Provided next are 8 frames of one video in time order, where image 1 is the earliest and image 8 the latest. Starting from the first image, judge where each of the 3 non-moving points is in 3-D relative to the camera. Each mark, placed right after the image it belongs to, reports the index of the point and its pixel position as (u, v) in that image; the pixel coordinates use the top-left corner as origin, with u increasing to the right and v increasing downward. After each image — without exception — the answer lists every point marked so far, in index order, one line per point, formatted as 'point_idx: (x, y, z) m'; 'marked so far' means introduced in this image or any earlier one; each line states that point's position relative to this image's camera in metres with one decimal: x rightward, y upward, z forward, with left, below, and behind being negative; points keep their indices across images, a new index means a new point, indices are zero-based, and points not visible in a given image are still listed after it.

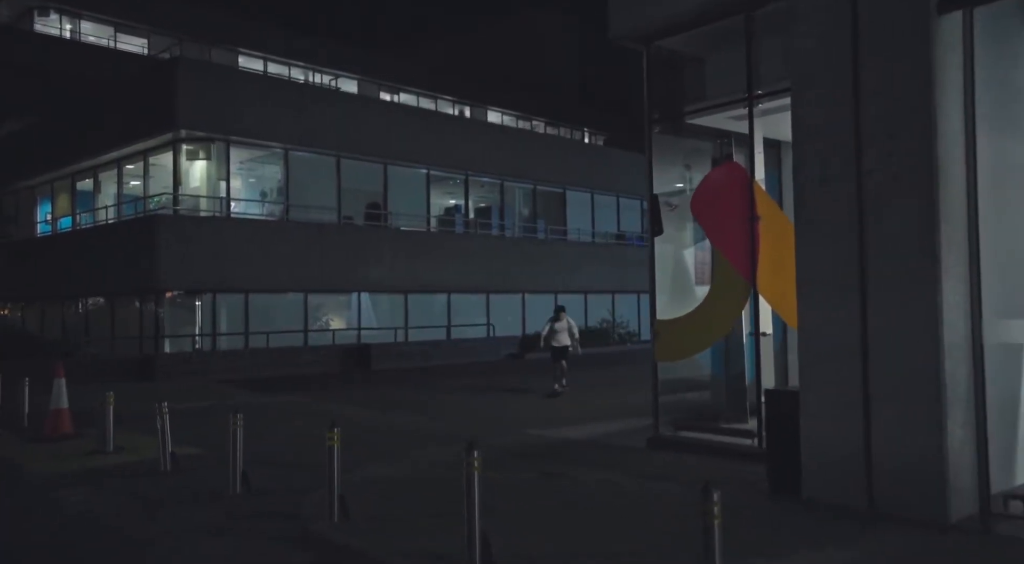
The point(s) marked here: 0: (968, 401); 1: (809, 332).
0: (+3.8, -1.0, +7.0) m
1: (+2.7, -0.4, +7.7) m
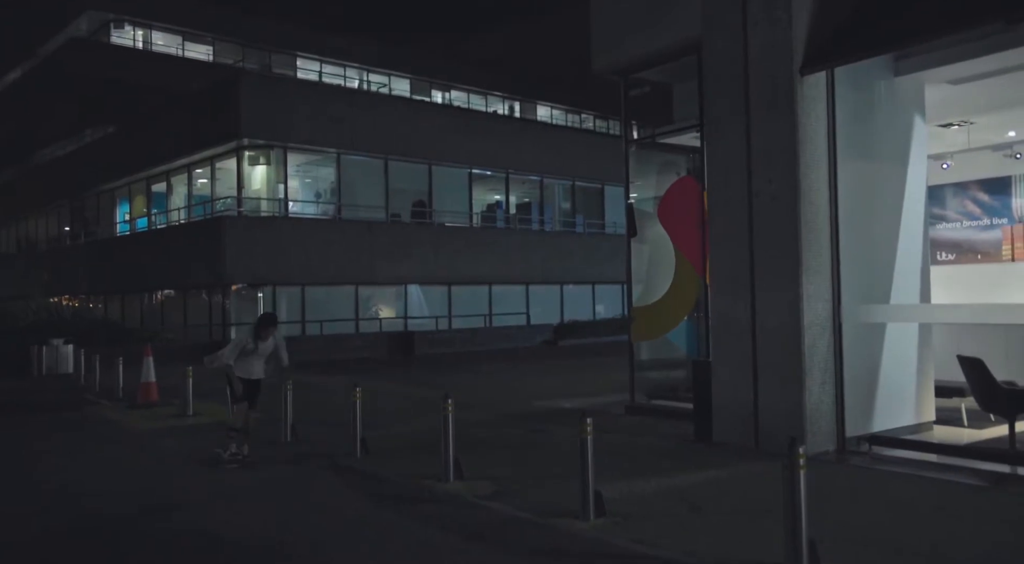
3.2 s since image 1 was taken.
0: (+3.4, -0.9, +9.2) m
1: (+2.5, -0.4, +9.9) m
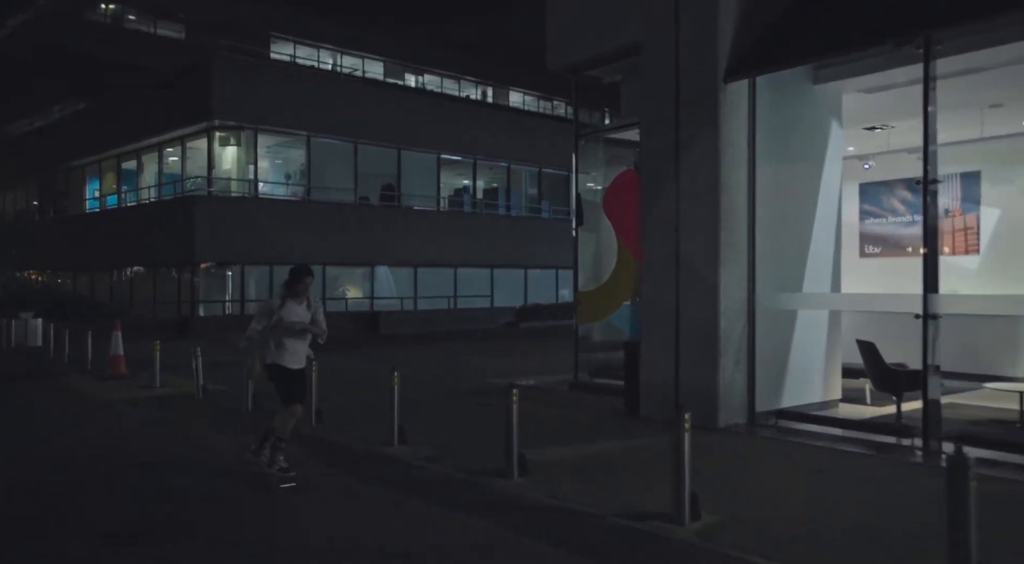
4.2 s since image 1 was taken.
0: (+2.8, -0.8, +10.2) m
1: (+1.8, -0.2, +10.9) m
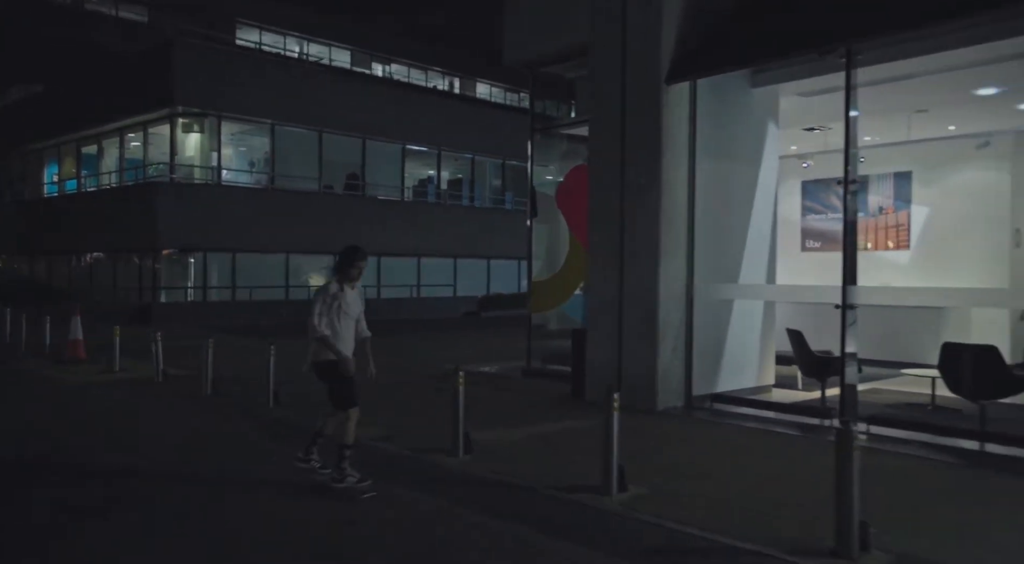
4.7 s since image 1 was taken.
0: (+2.1, -0.7, +10.8) m
1: (+1.1, -0.1, +11.4) m
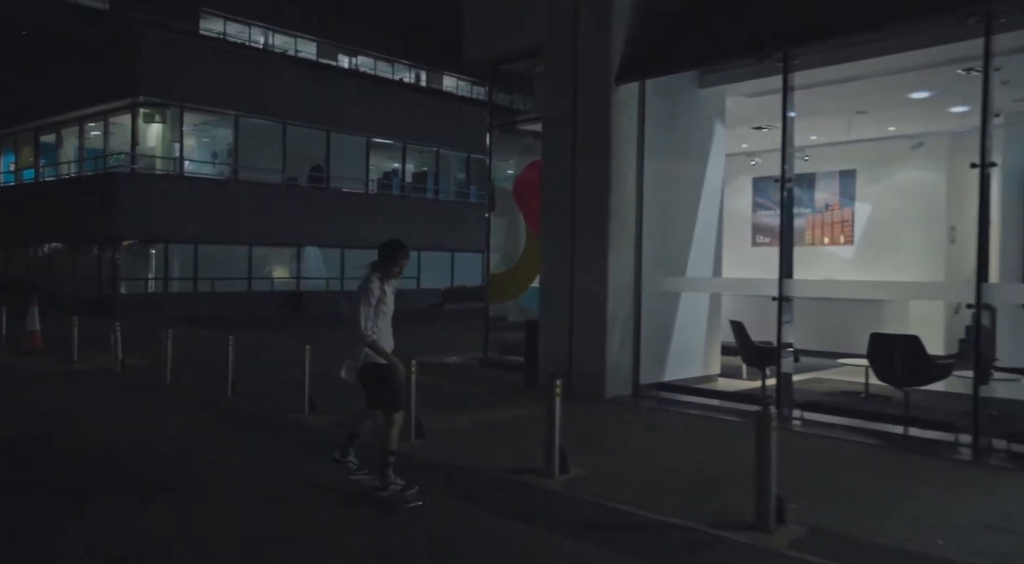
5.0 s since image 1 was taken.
0: (+1.5, -0.6, +11.2) m
1: (+0.5, 0.0, +11.8) m
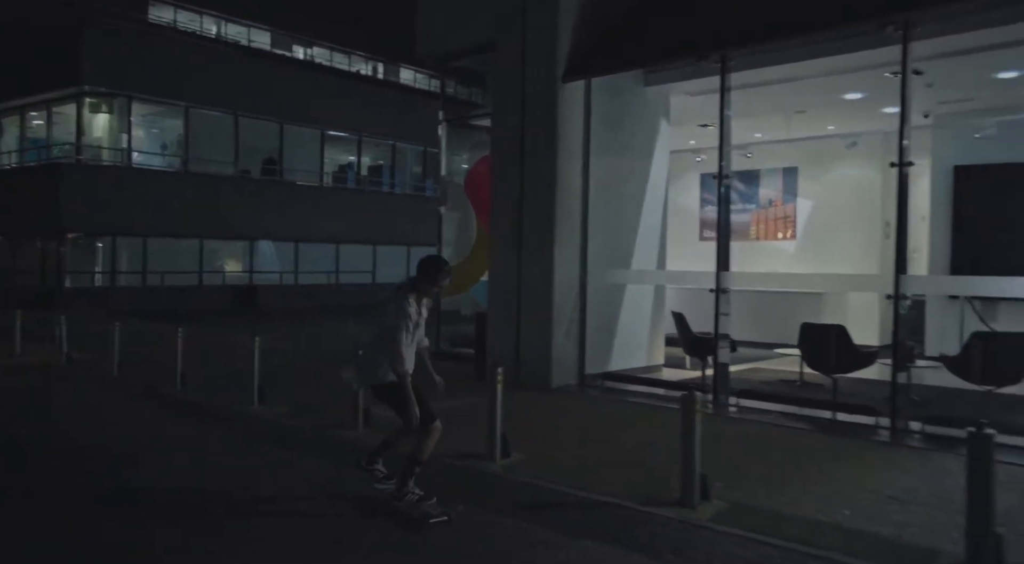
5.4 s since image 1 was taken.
0: (+0.8, -0.5, +11.5) m
1: (-0.2, +0.1, +12.1) m
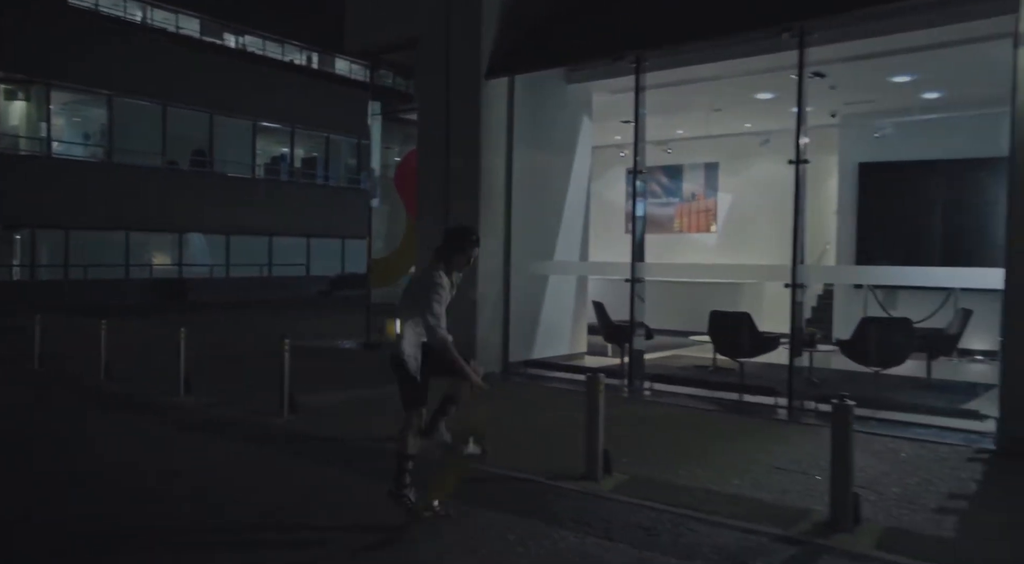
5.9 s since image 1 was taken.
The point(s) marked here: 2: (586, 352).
0: (-0.2, -0.3, +11.9) m
1: (-1.3, +0.3, +12.4) m
2: (+1.2, -1.1, +13.6) m
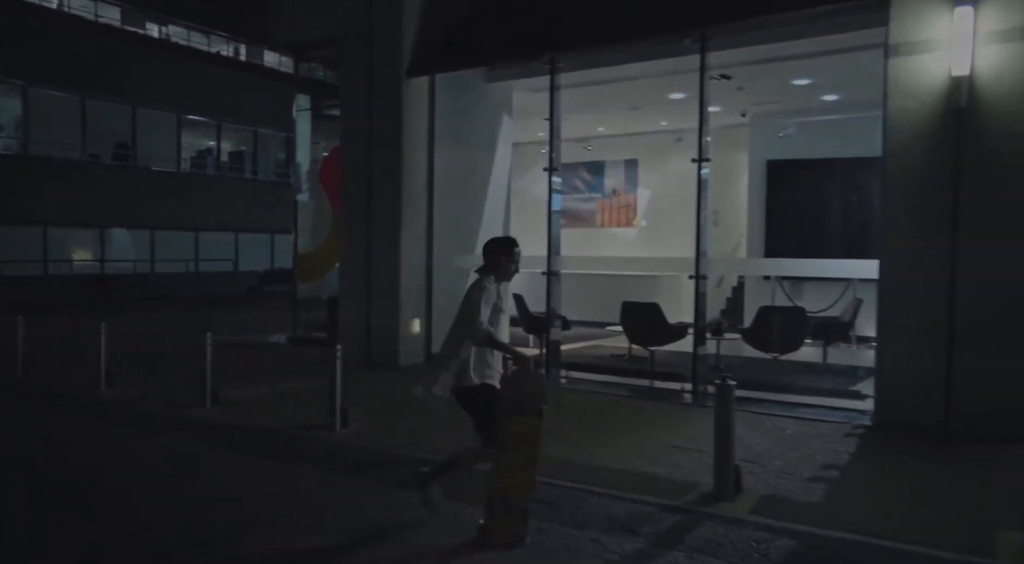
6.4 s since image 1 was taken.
0: (-1.4, -0.2, +12.2) m
1: (-2.5, +0.3, +12.6) m
2: (0.0, -1.0, +14.0) m
